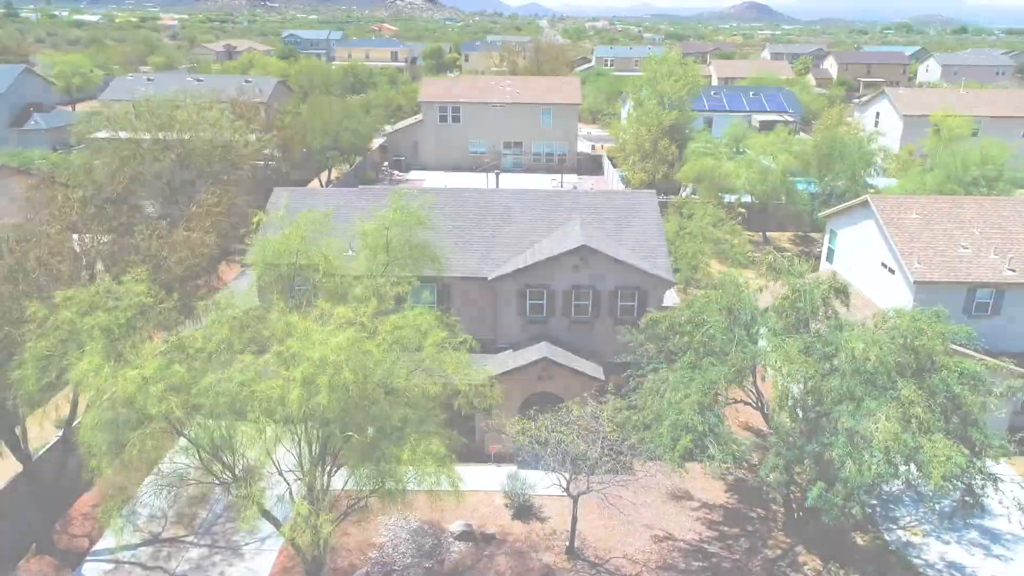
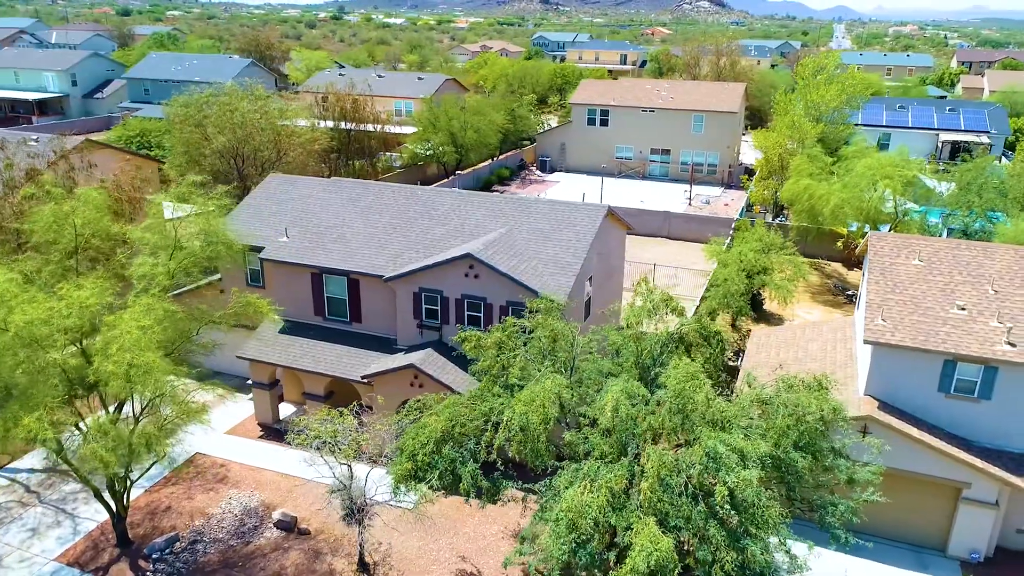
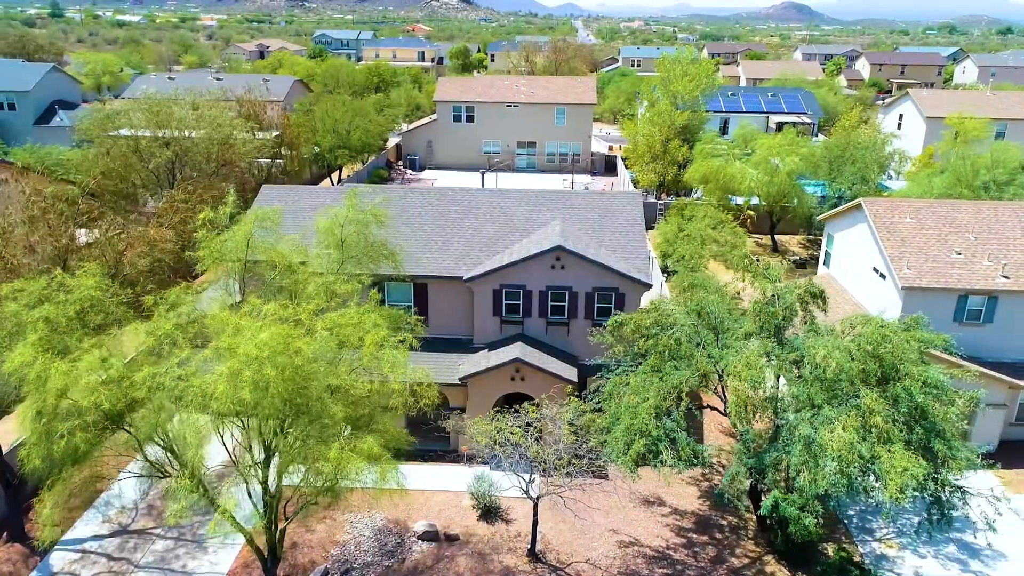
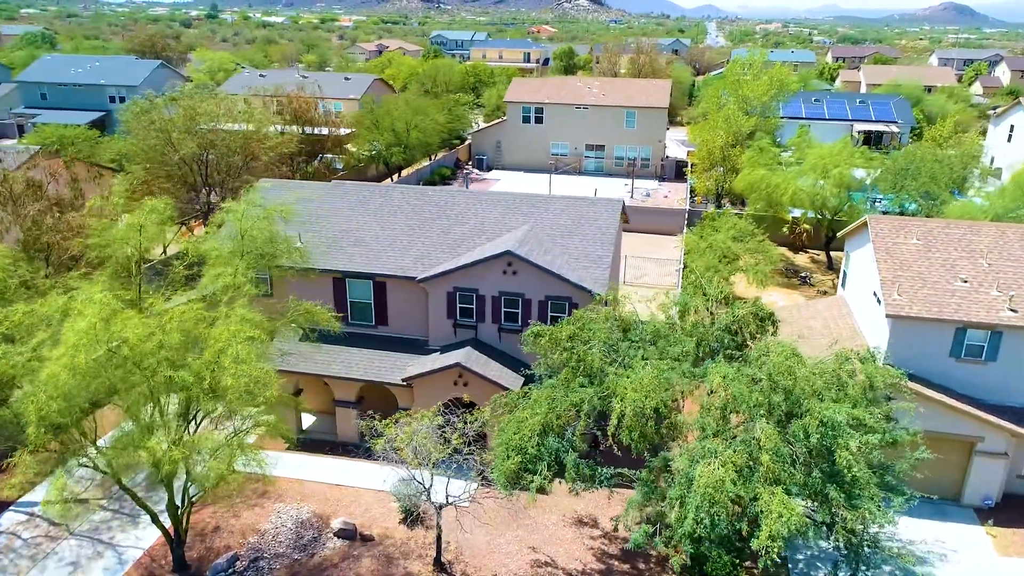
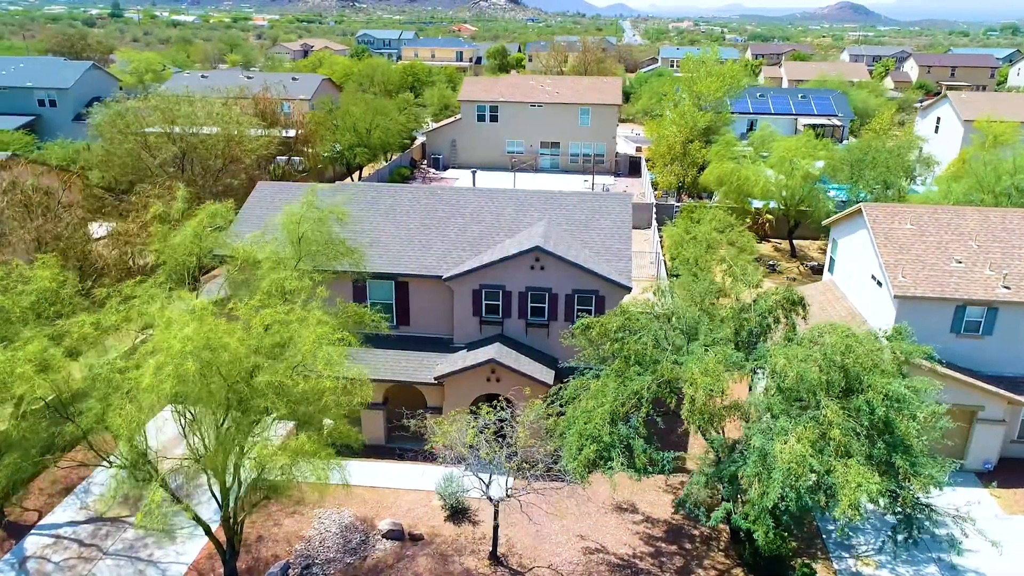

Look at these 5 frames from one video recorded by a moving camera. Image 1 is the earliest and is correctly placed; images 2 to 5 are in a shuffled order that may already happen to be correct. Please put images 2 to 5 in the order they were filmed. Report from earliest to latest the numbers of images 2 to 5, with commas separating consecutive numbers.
3, 5, 4, 2
